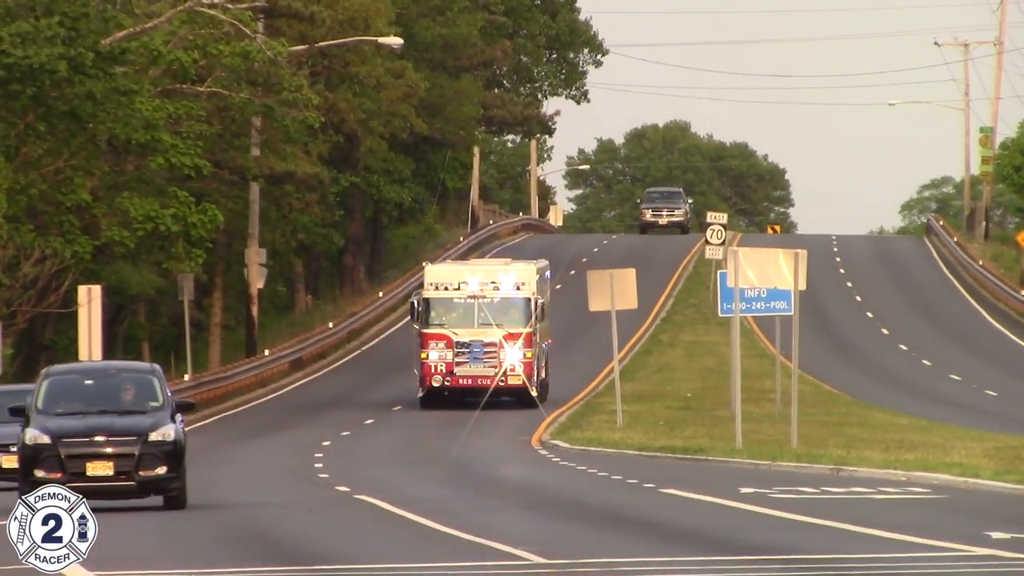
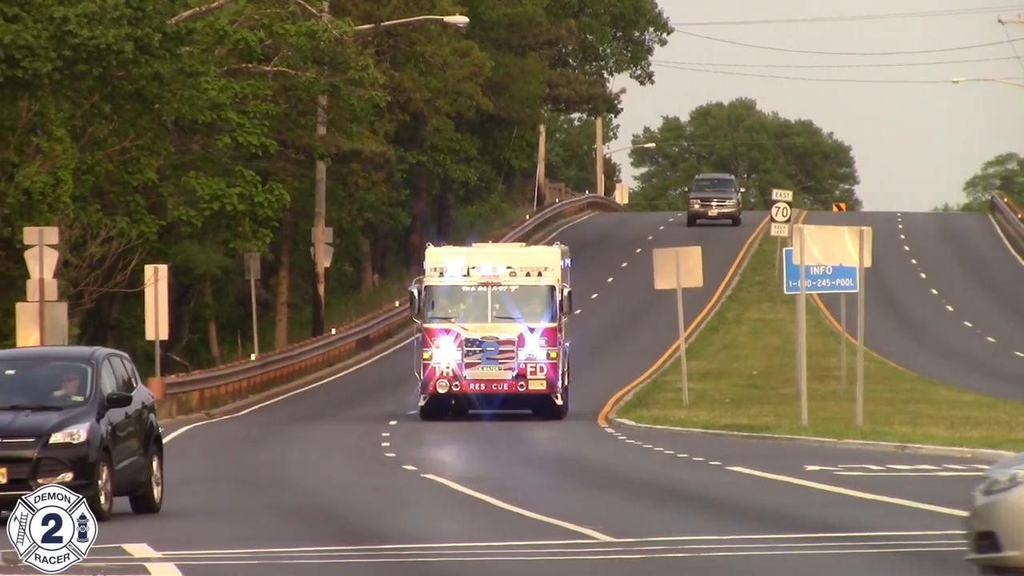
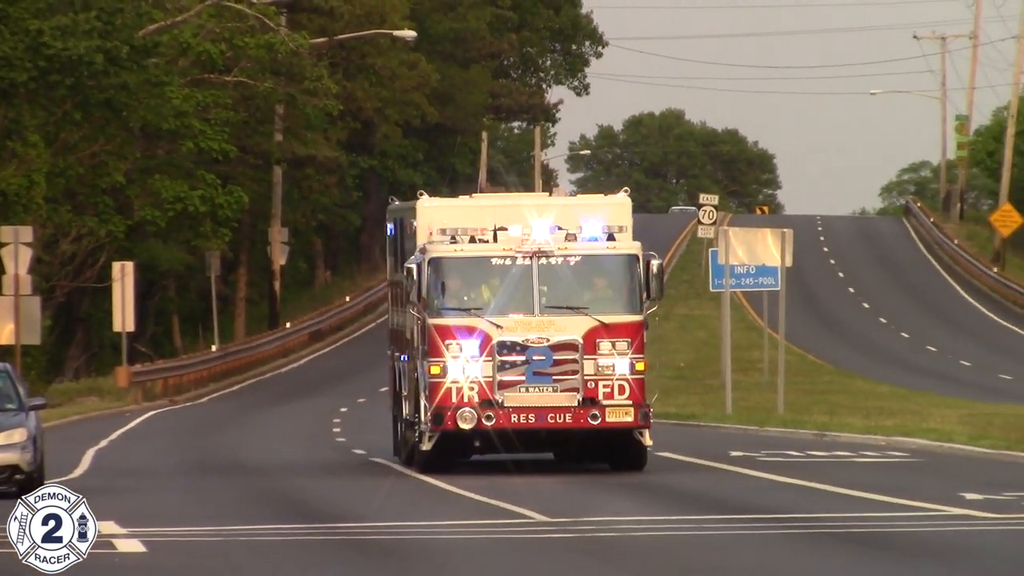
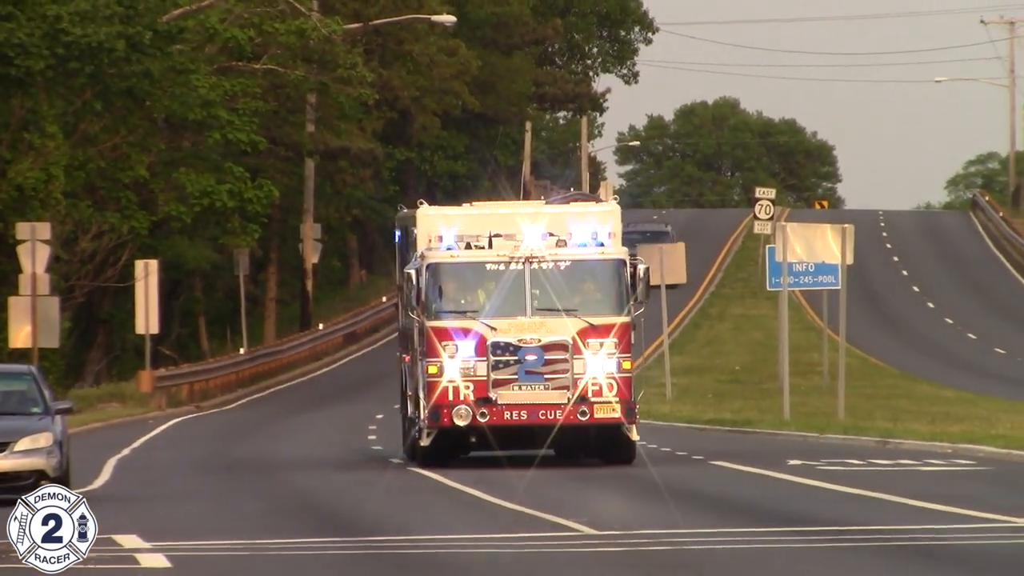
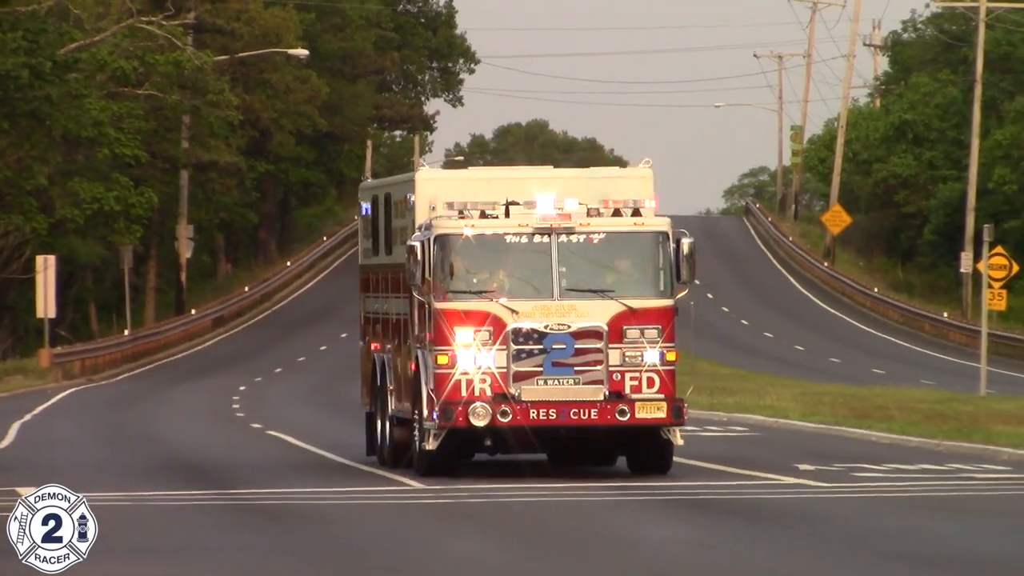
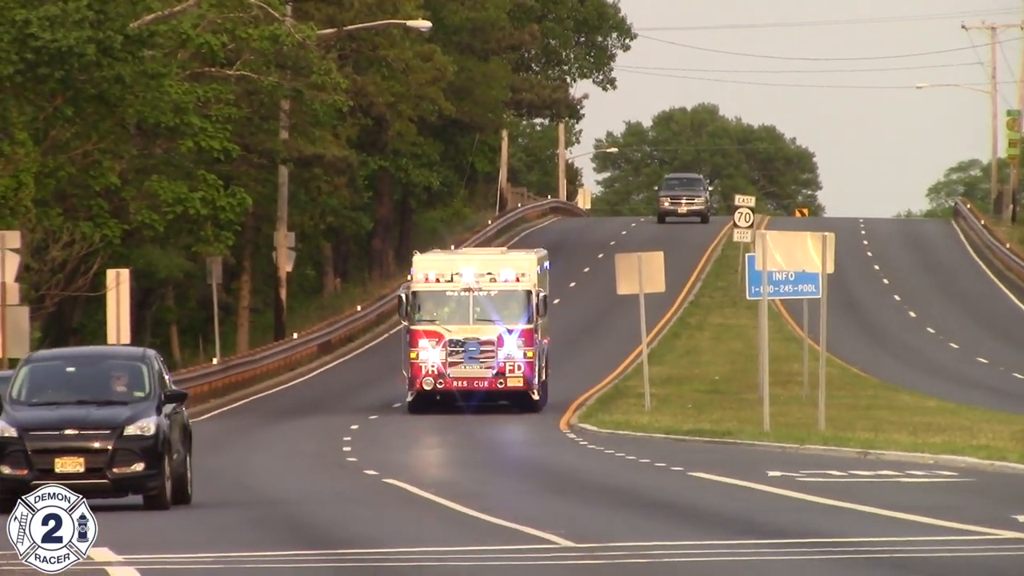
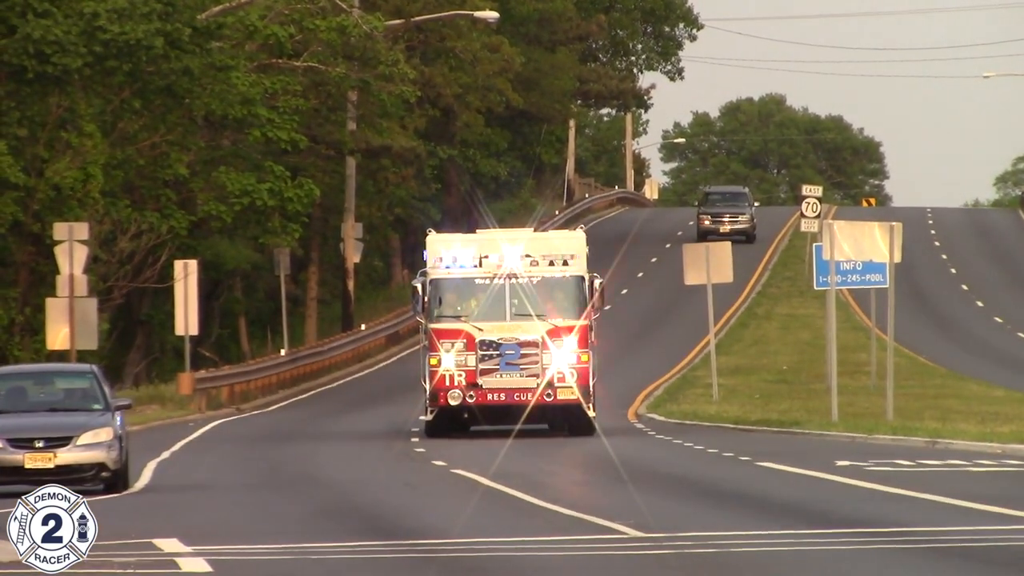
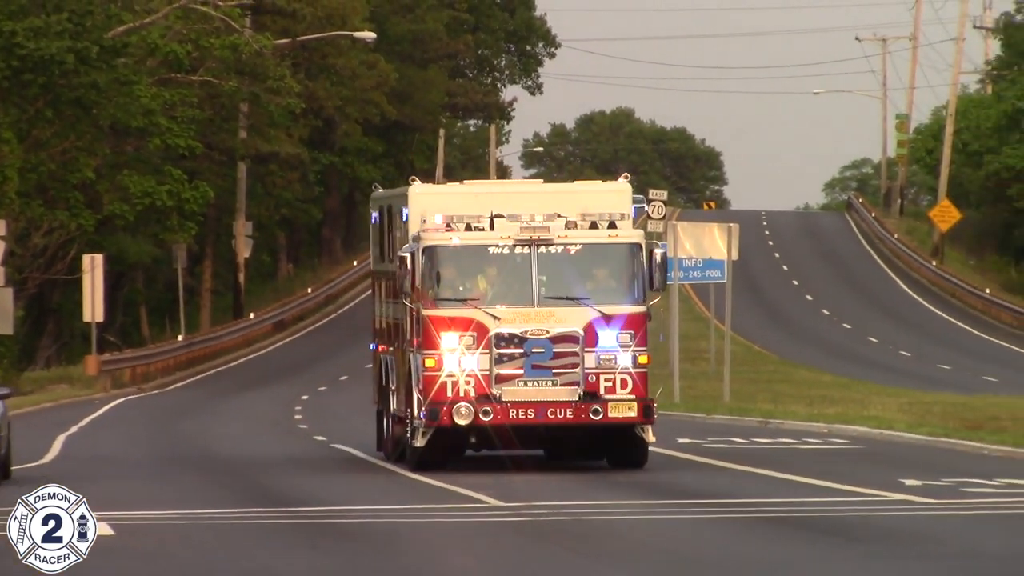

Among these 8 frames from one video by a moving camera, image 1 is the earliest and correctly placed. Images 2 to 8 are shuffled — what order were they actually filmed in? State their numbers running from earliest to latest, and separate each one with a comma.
6, 2, 7, 4, 3, 8, 5
